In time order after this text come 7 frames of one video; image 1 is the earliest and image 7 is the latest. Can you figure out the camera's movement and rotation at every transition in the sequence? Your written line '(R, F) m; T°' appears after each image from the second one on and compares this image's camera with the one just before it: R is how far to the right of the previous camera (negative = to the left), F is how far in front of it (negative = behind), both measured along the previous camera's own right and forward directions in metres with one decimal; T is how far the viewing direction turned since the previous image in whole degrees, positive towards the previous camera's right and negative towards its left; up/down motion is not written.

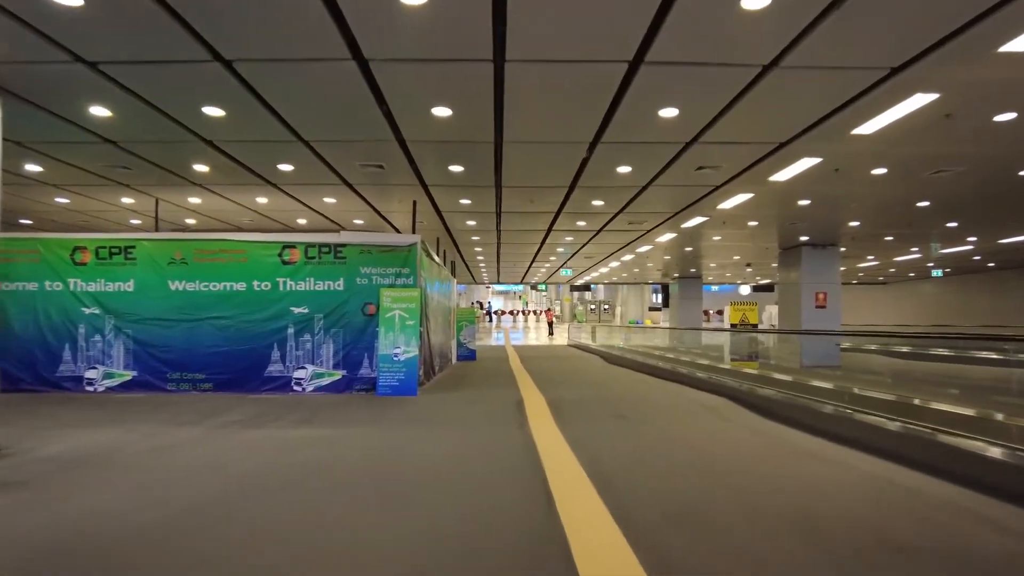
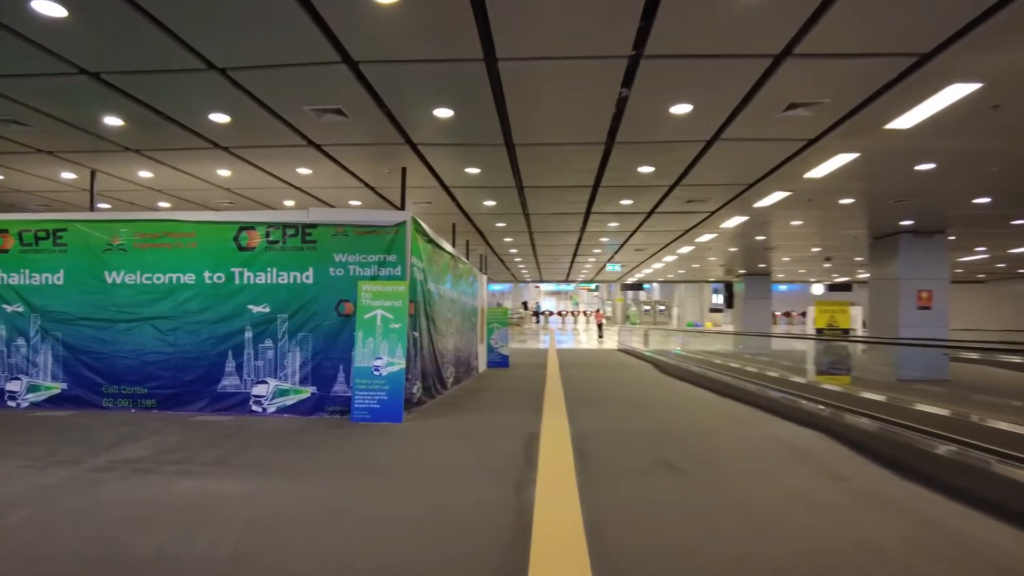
(+0.4, +2.0) m; -5°
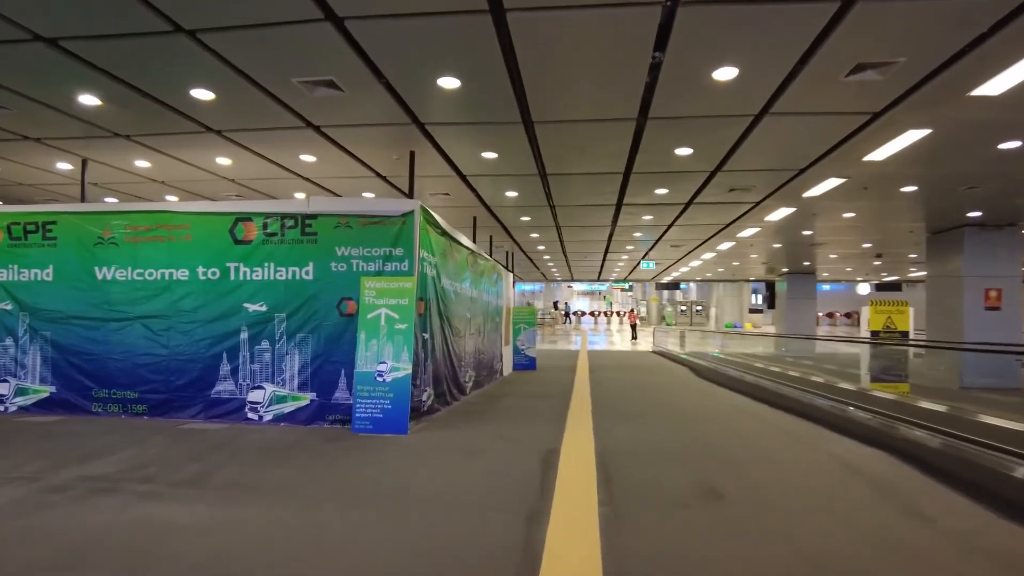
(+0.1, +0.7) m; -3°
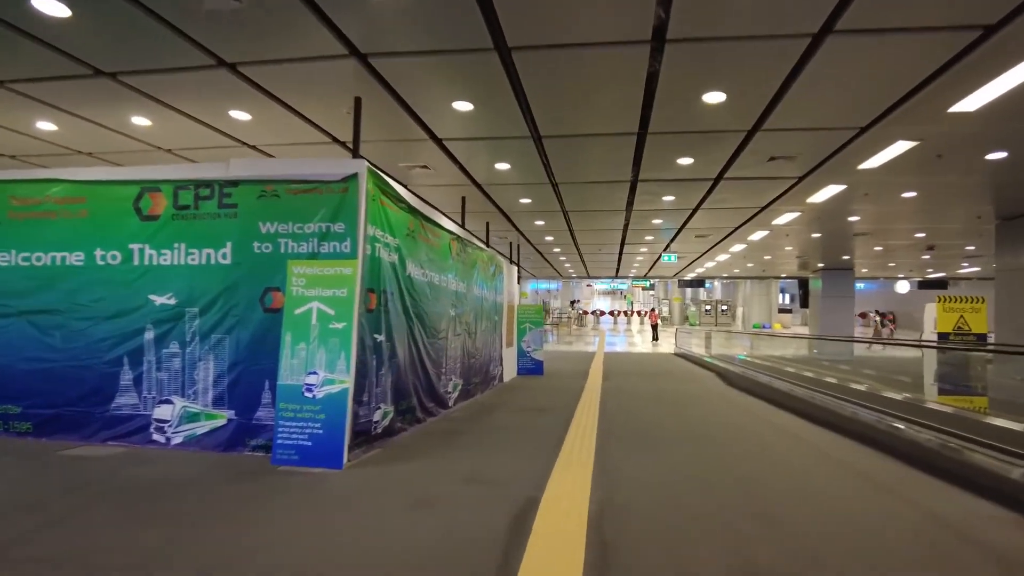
(+0.3, +1.4) m; -2°
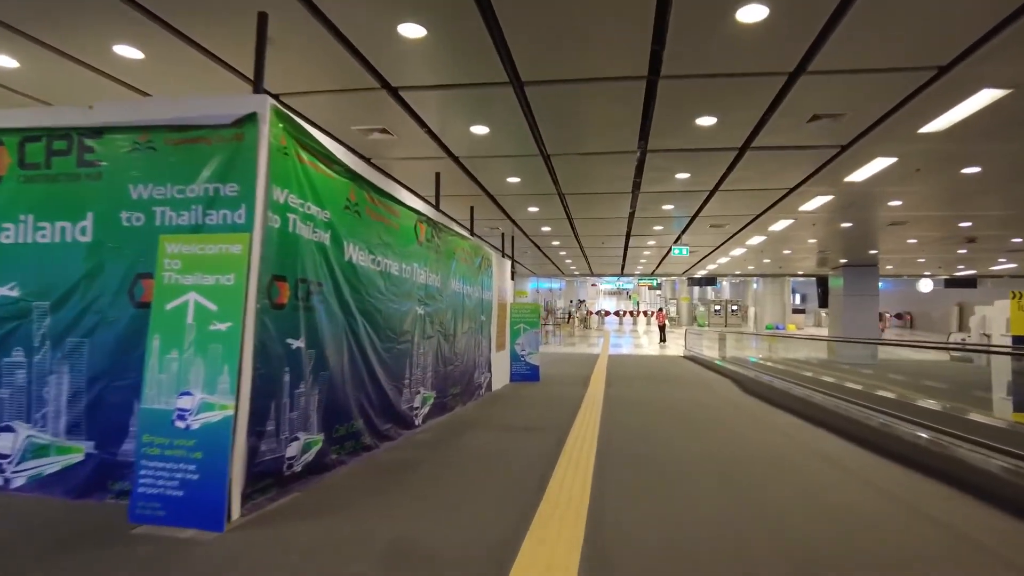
(+0.2, +1.3) m; 0°
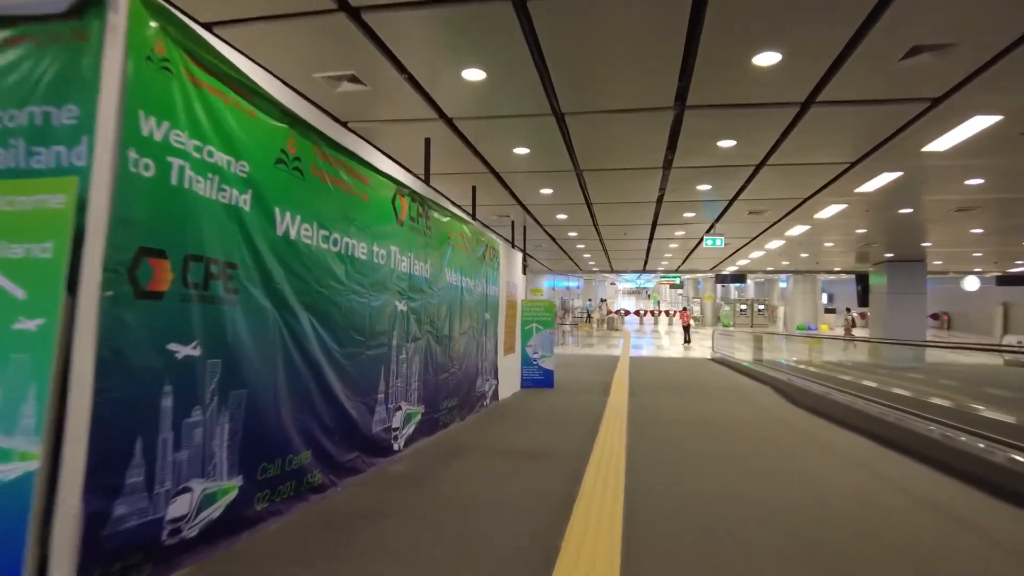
(+0.1, +1.2) m; -2°
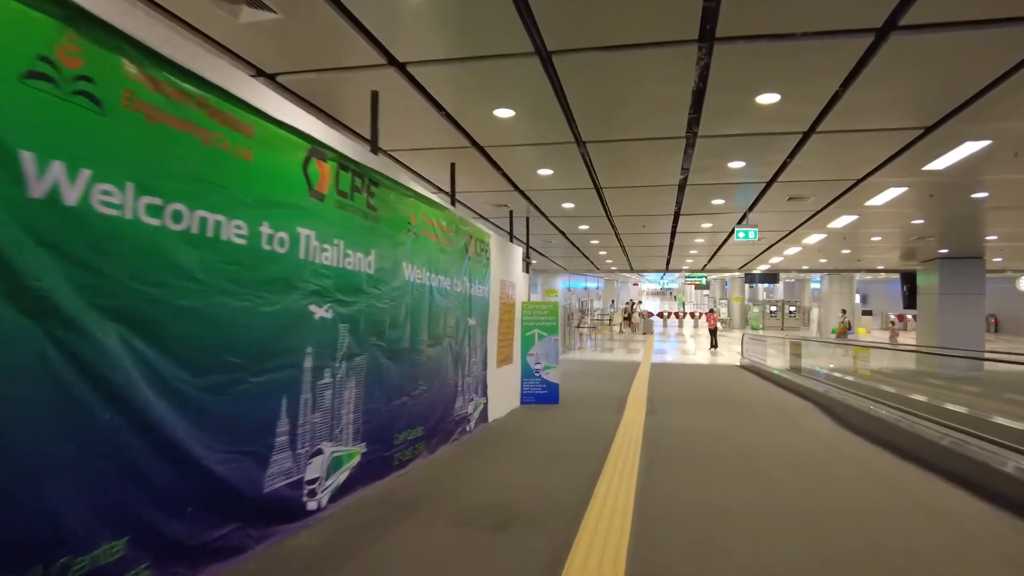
(+0.3, +1.3) m; -2°
